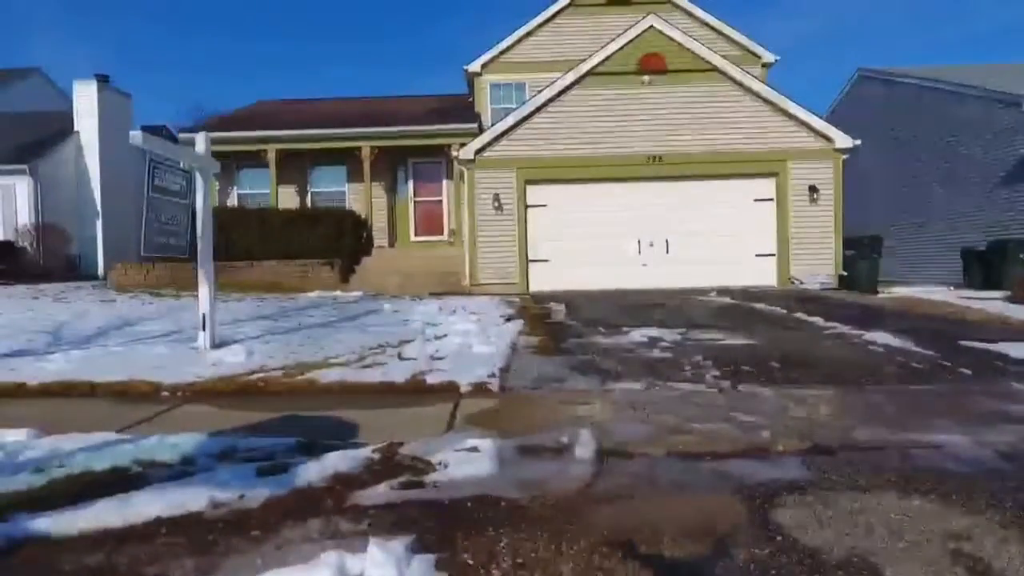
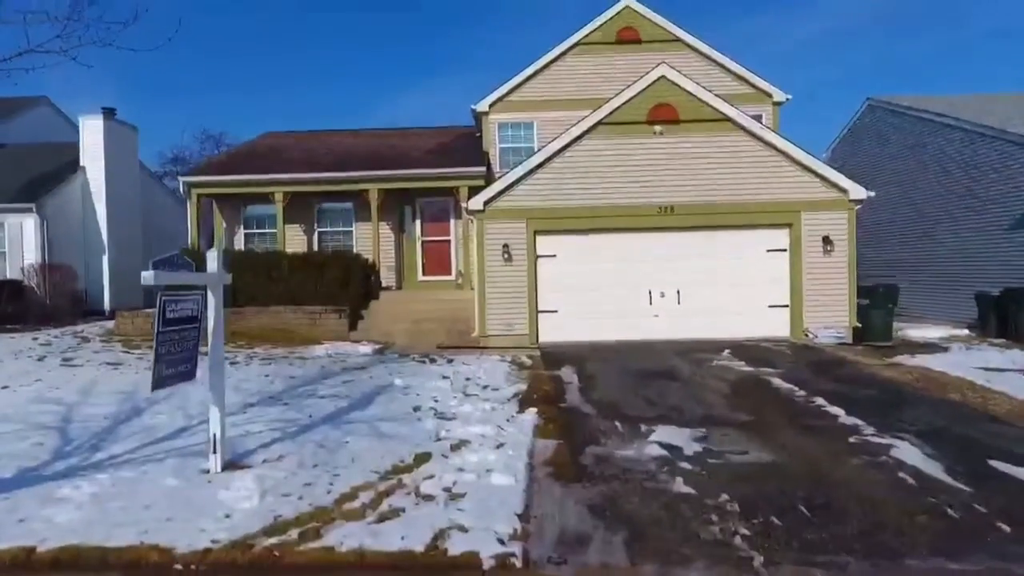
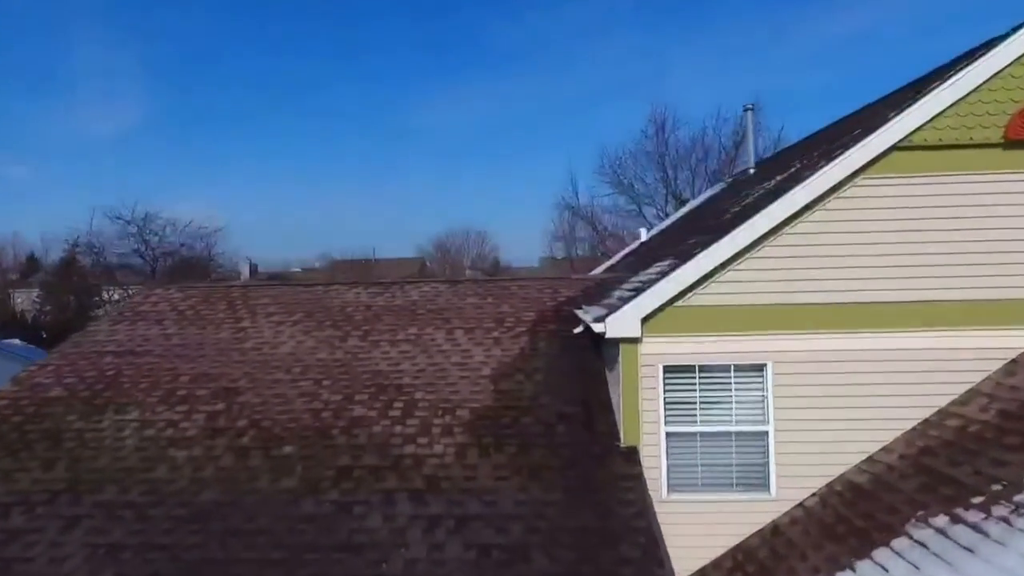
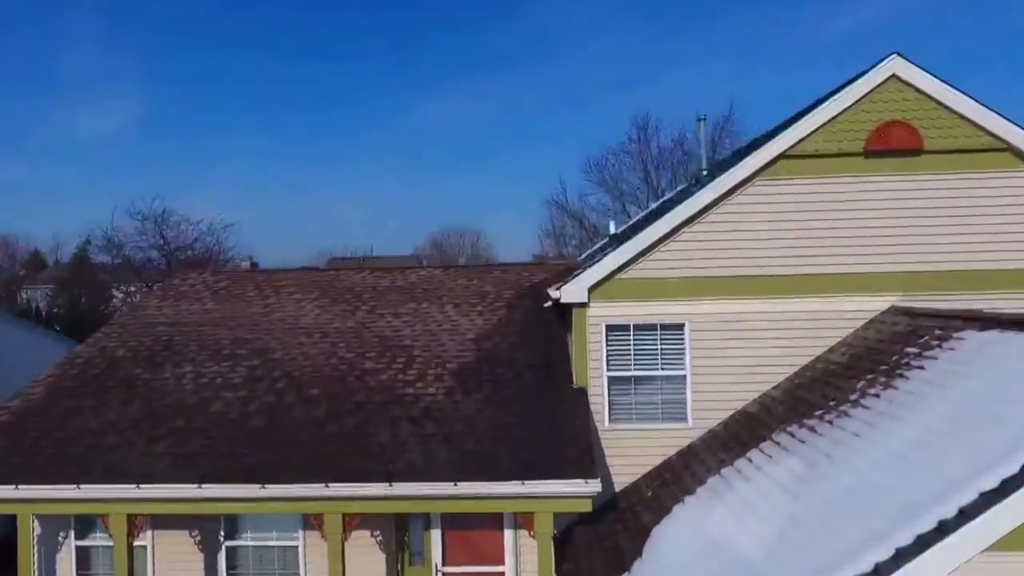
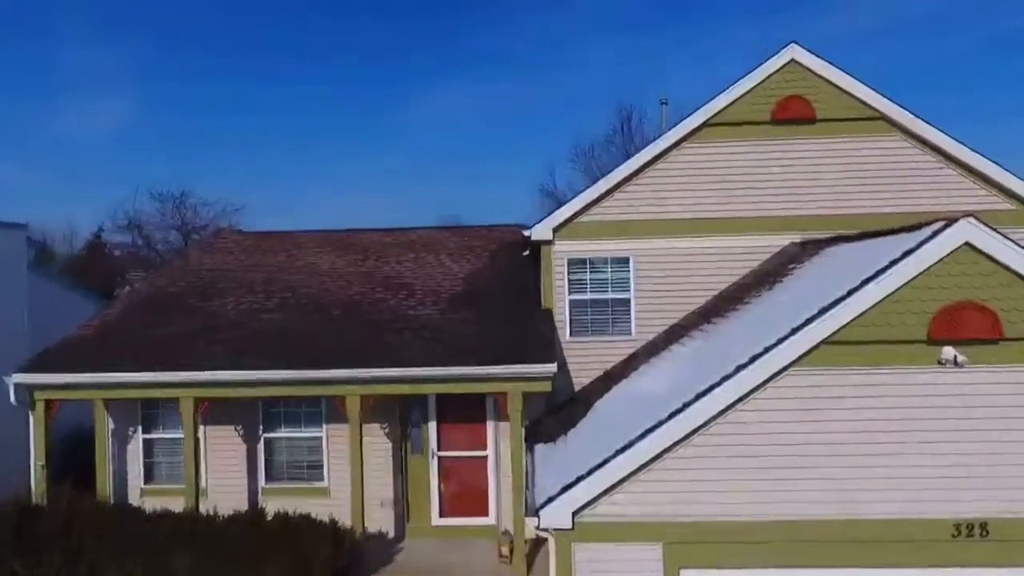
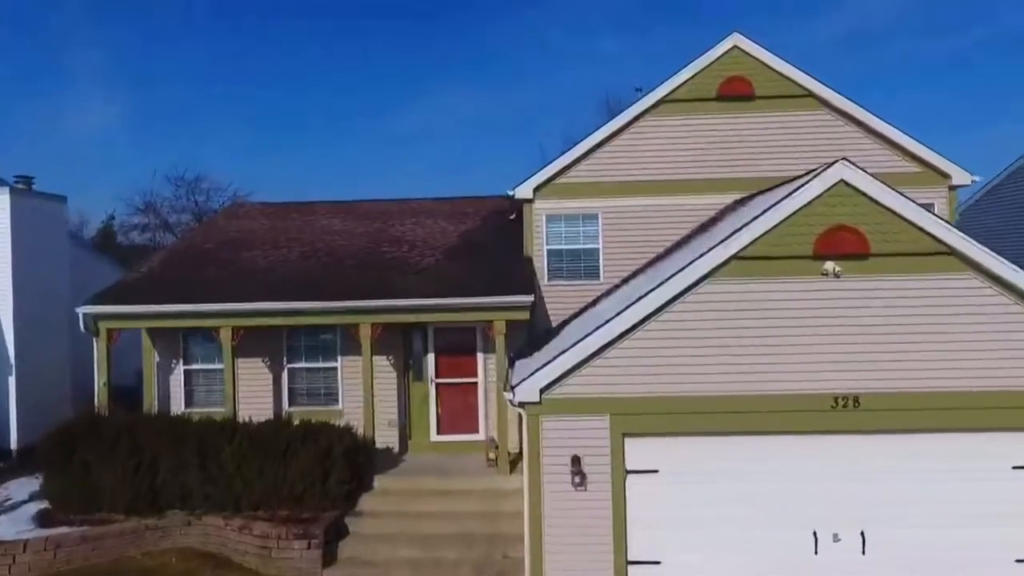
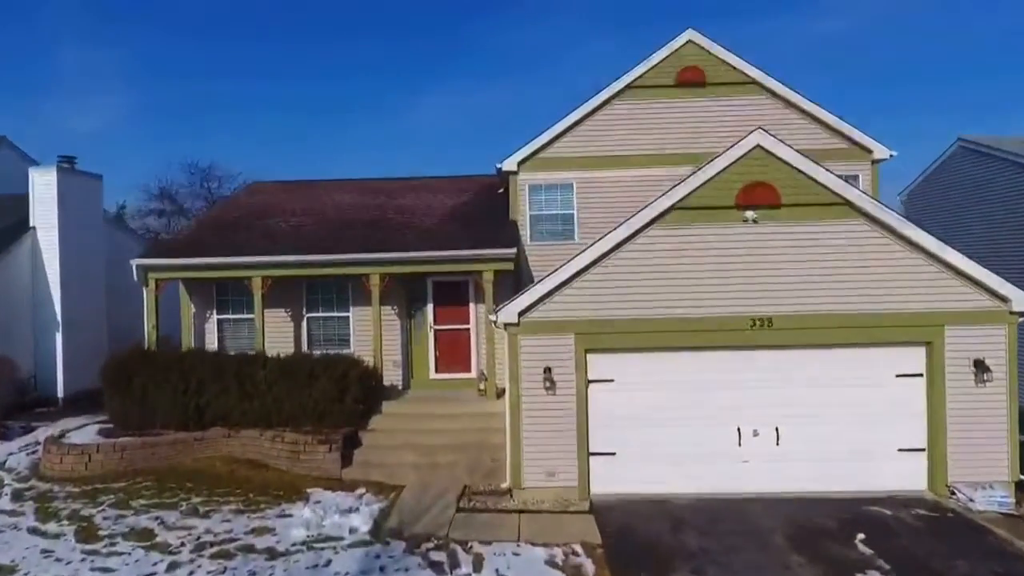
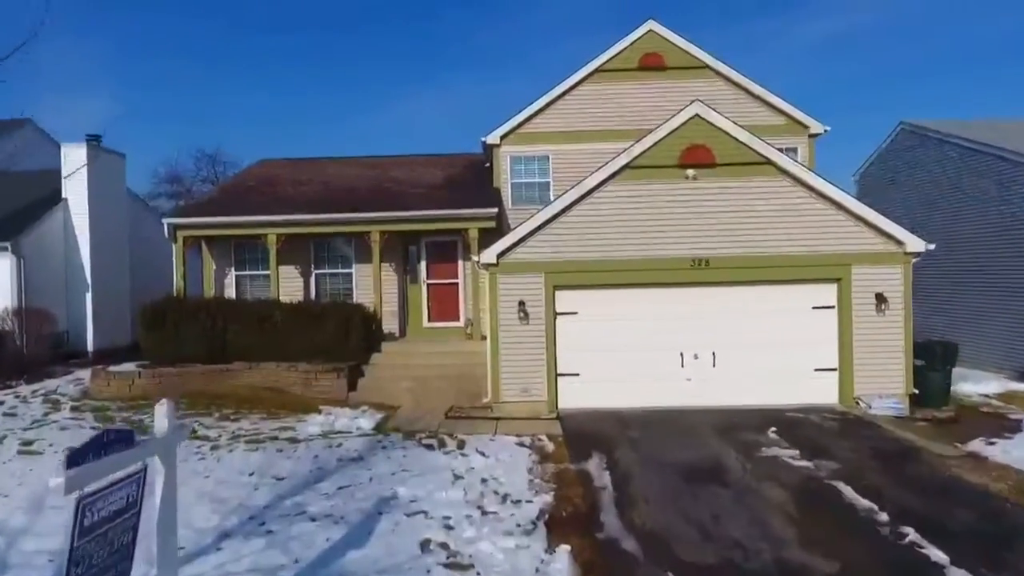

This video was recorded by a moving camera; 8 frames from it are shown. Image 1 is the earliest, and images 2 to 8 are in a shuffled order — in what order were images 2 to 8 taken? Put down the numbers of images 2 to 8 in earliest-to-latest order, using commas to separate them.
2, 8, 7, 6, 5, 4, 3
